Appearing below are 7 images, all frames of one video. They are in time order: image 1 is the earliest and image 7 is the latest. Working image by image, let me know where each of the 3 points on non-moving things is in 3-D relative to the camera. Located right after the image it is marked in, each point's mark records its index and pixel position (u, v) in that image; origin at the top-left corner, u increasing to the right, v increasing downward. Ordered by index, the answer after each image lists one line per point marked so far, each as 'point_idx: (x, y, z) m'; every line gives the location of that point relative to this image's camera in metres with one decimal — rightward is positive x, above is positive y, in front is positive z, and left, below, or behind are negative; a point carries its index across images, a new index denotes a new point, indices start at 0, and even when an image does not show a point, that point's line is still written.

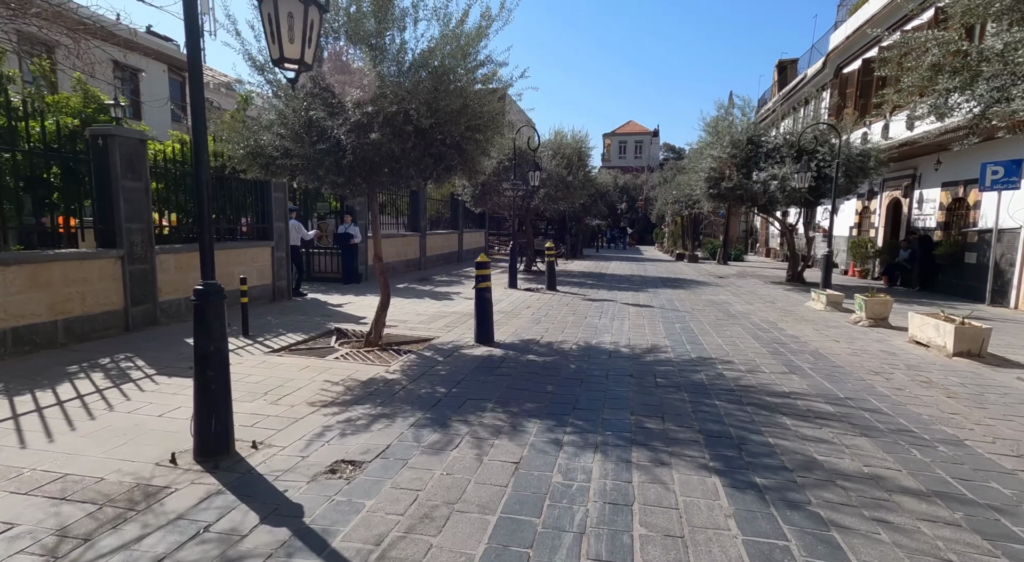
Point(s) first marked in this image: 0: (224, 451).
0: (-1.7, -1.0, +3.6) m
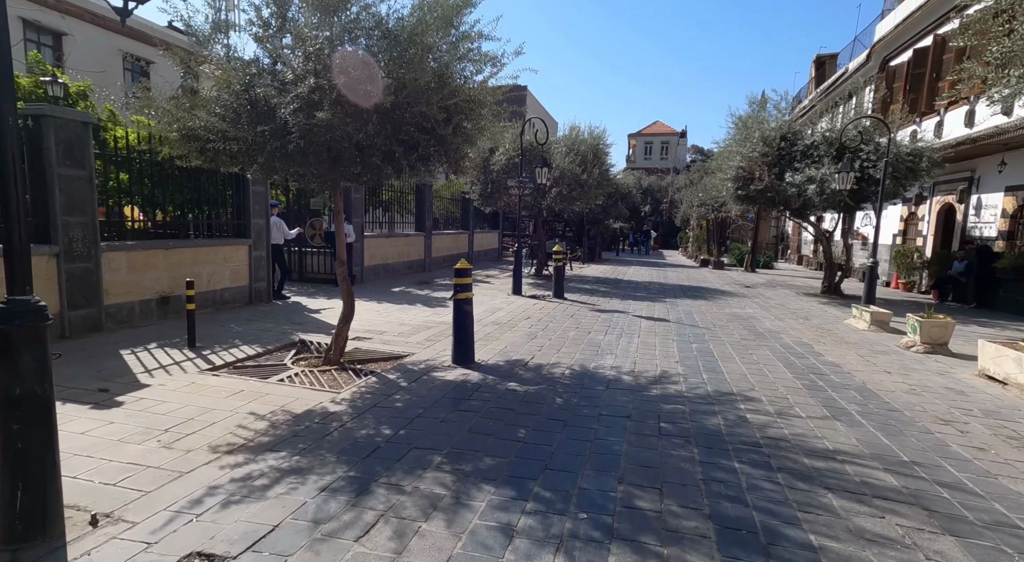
0: (-2.0, -1.1, +2.6) m
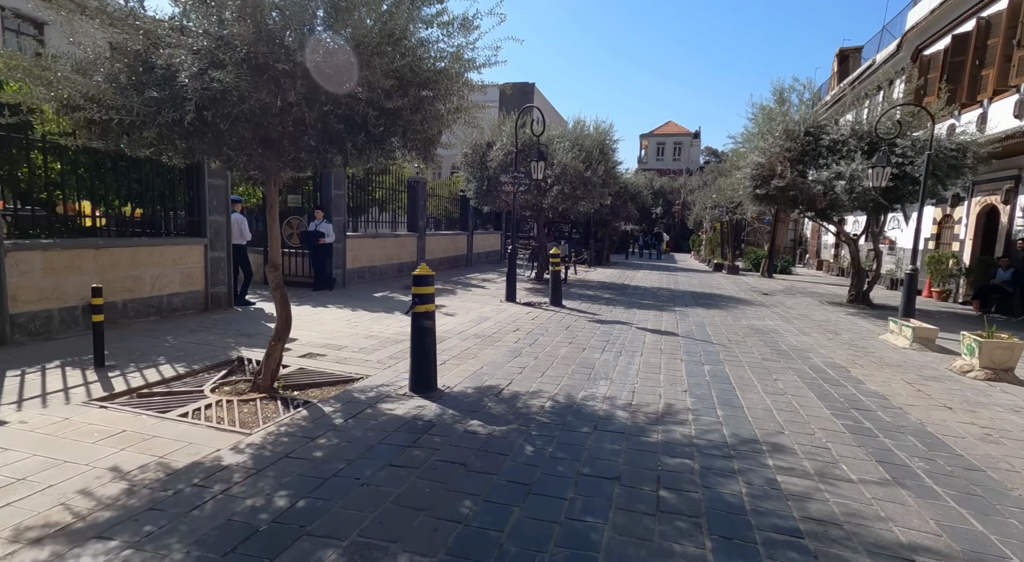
0: (-2.4, -1.1, +1.5) m
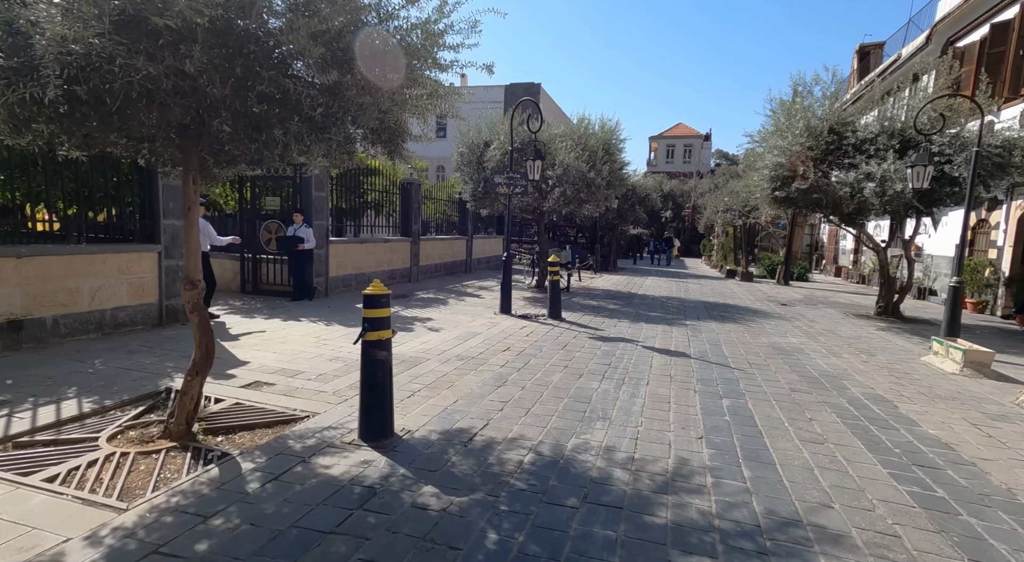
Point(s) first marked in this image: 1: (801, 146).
0: (-2.6, -1.3, +0.5) m
1: (+6.1, +2.8, +12.5) m
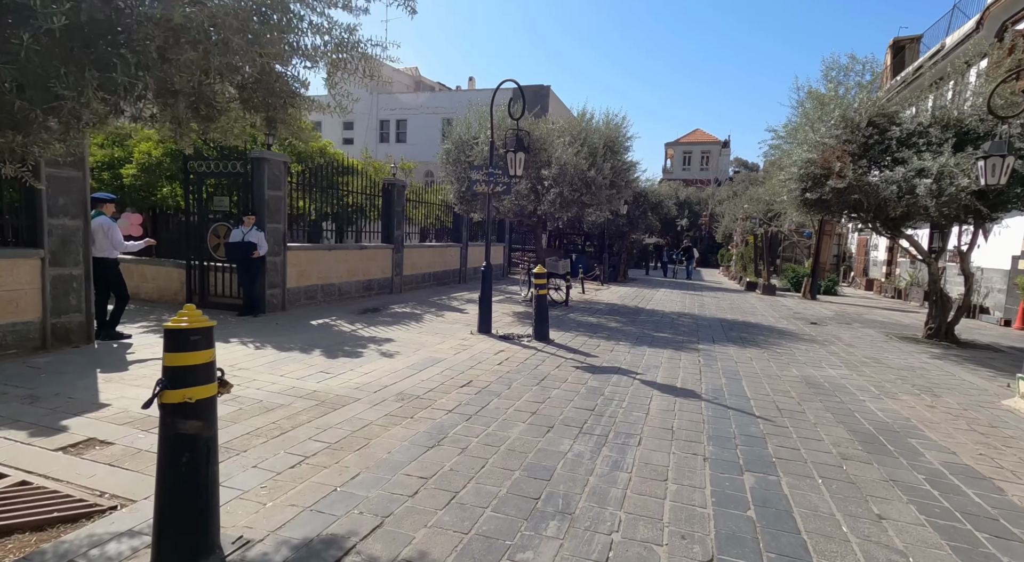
0: (-3.2, -1.3, -1.0) m
1: (+5.8, +2.5, +10.8) m
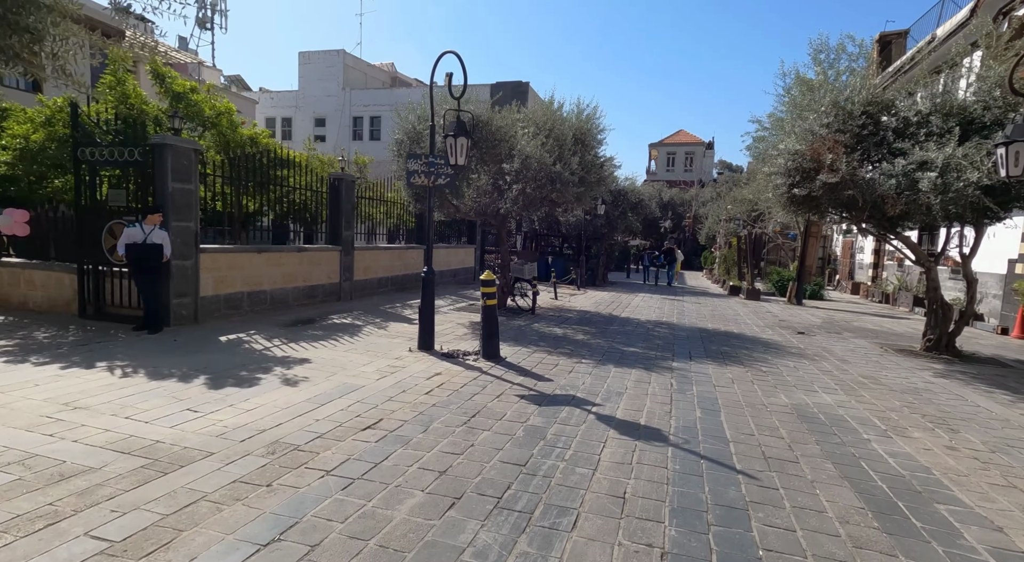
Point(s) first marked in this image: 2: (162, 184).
0: (-3.7, -1.4, -2.4) m
1: (+5.1, +2.4, +9.6) m
2: (-4.7, +1.3, +8.1) m
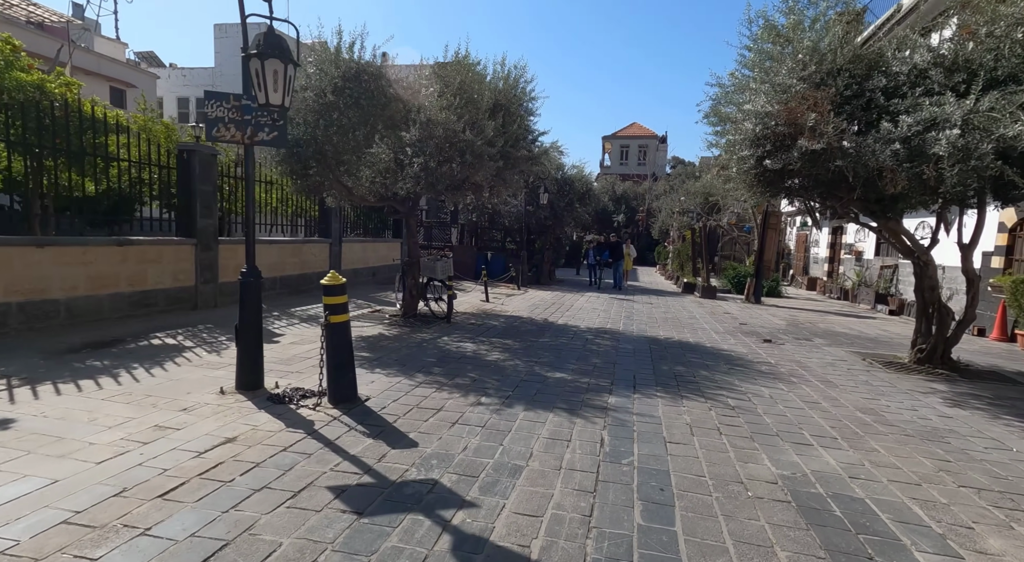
0: (-4.1, -1.5, -5.1) m
1: (+3.7, +2.4, +7.5) m
2: (-6.0, +1.2, +5.2) m
